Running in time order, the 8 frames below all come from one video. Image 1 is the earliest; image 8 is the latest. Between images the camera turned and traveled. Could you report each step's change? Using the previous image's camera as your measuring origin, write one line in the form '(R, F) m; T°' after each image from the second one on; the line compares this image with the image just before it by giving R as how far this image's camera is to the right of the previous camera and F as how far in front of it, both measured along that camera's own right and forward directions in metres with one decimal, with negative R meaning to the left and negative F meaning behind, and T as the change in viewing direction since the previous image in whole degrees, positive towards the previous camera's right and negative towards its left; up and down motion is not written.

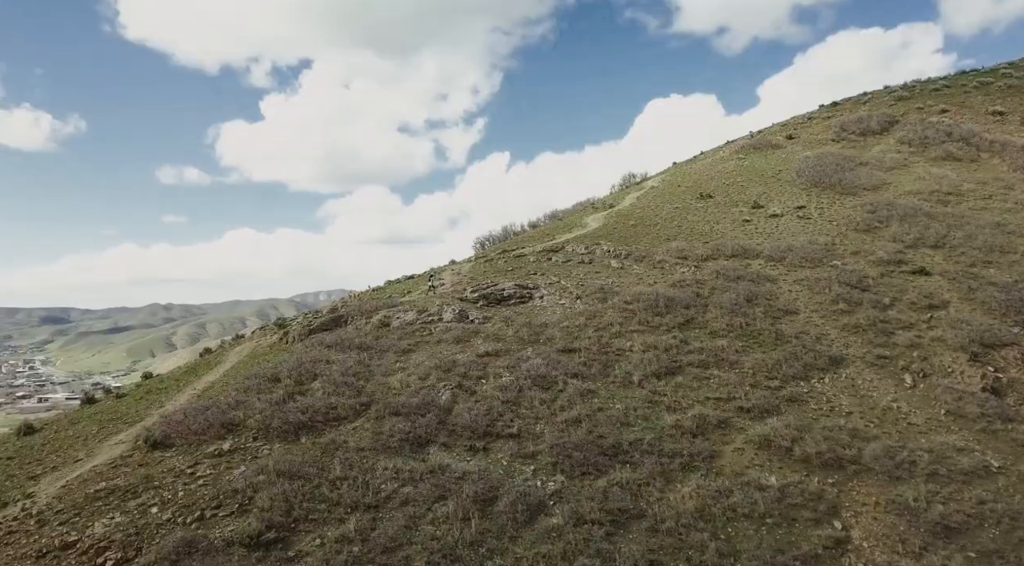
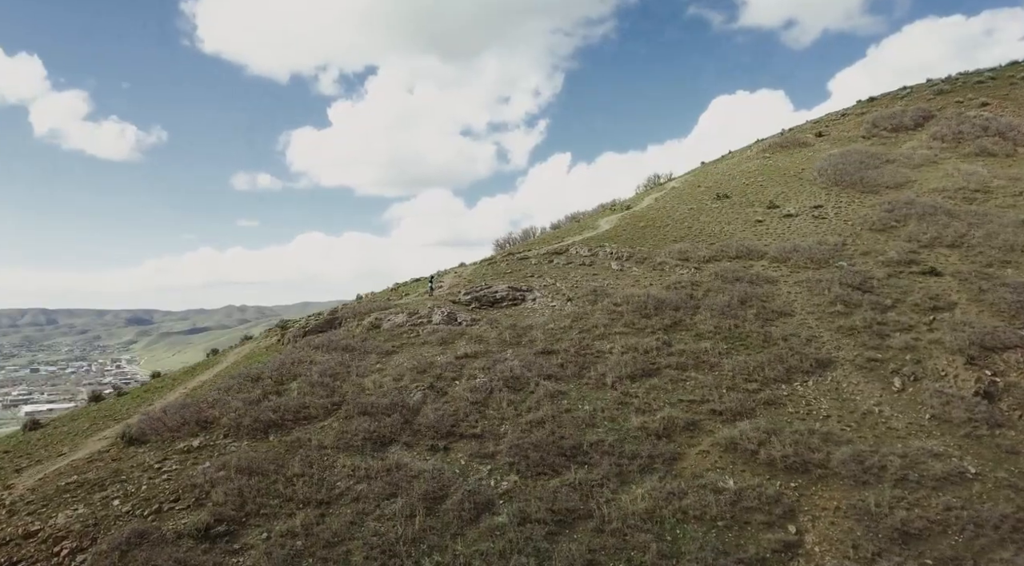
(+1.6, -0.1) m; -4°
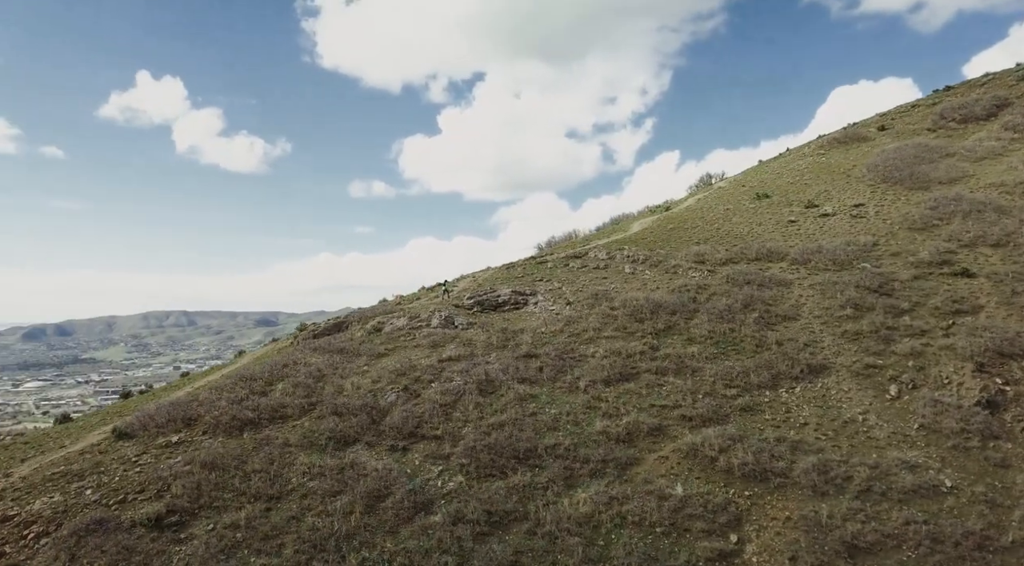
(+2.4, -0.1) m; -6°
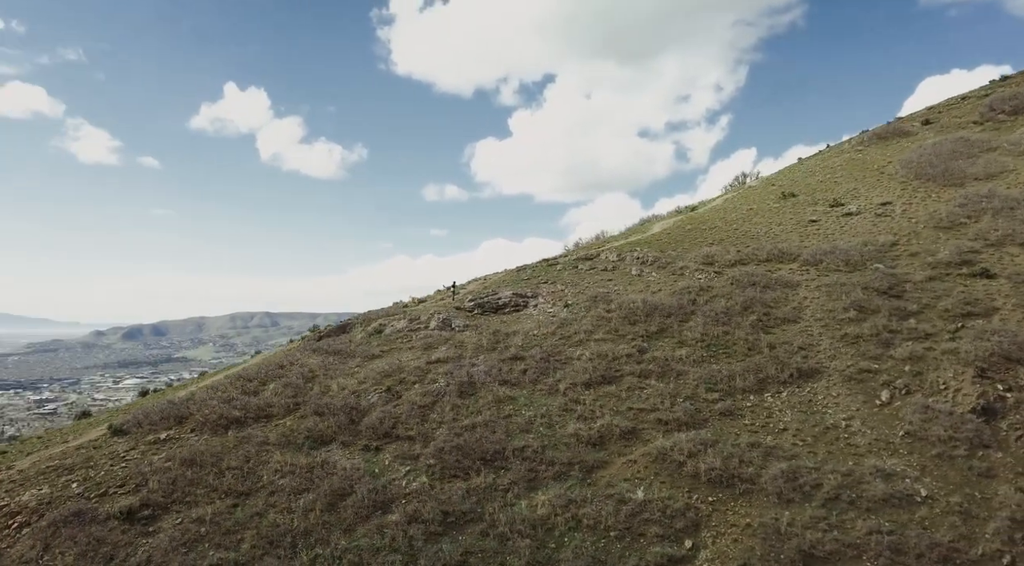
(+1.7, -0.1) m; -4°
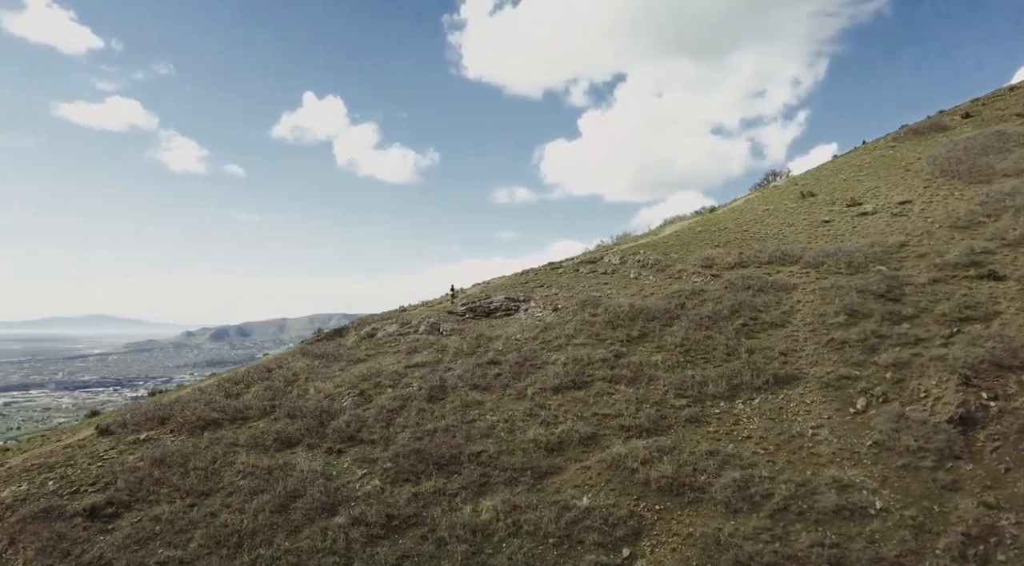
(+1.8, 0.0) m; -4°
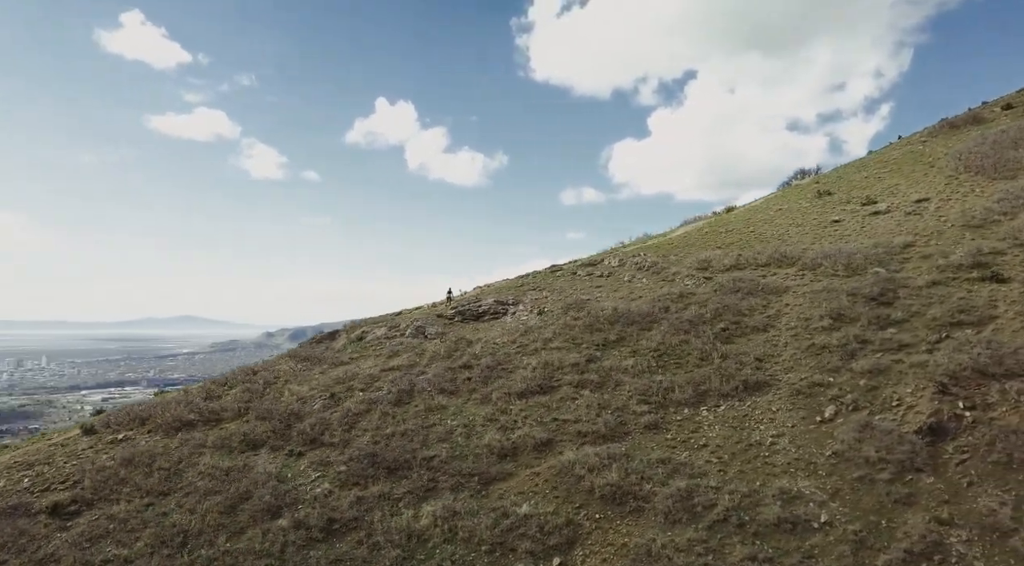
(+1.9, +0.1) m; -4°
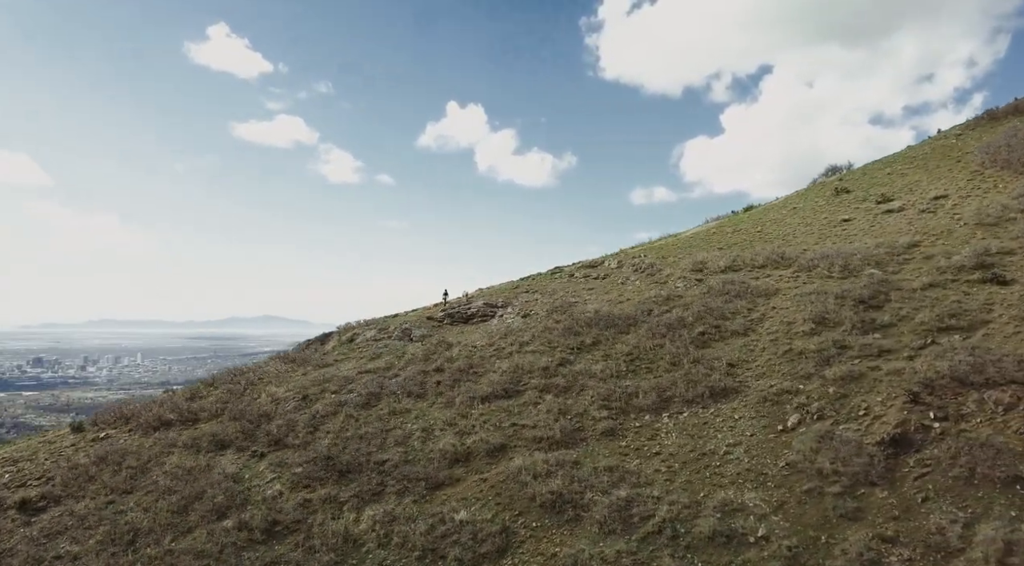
(+1.9, +0.1) m; -4°
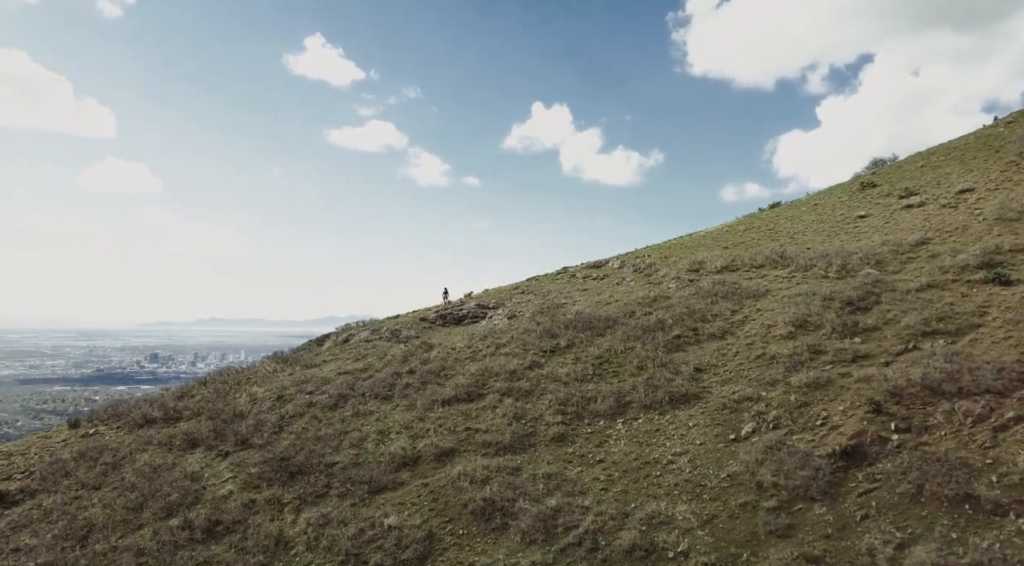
(+2.3, +0.2) m; -5°
